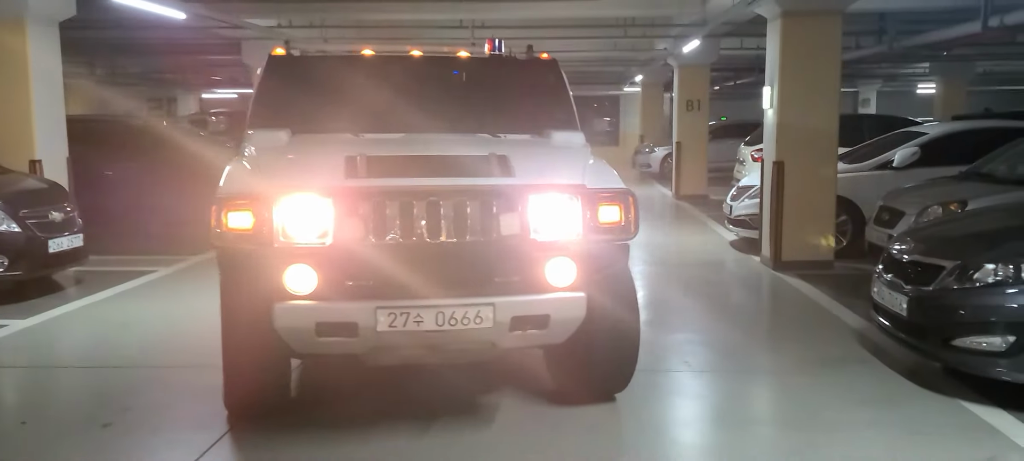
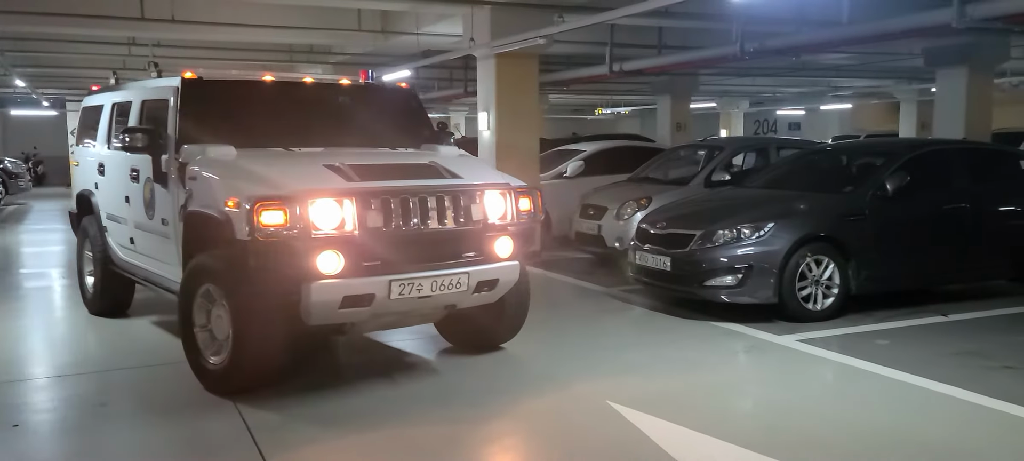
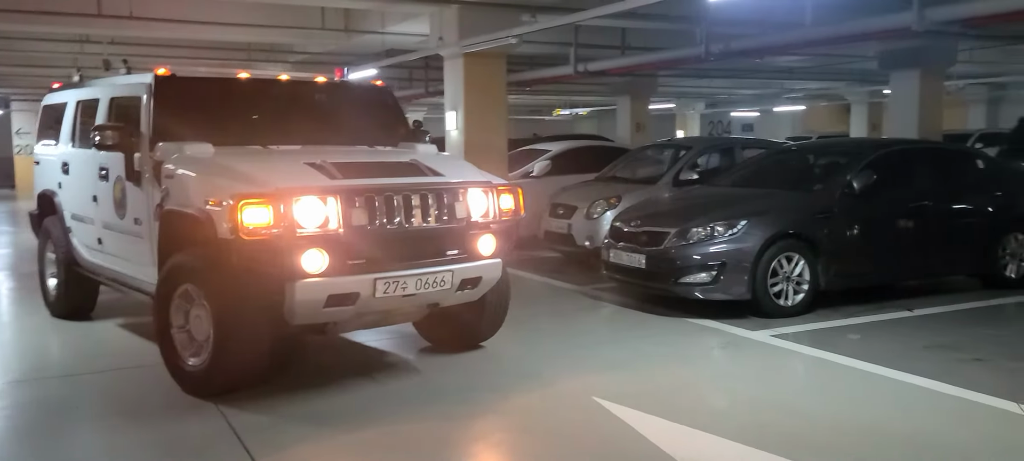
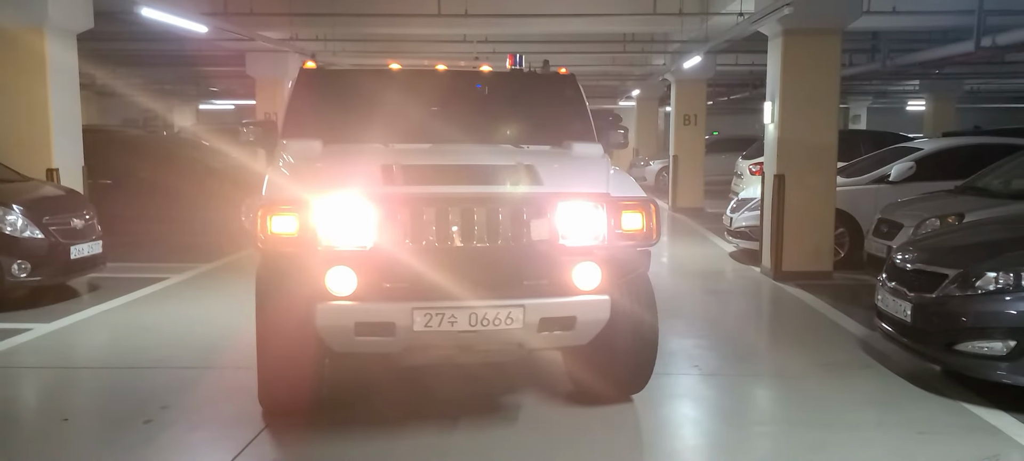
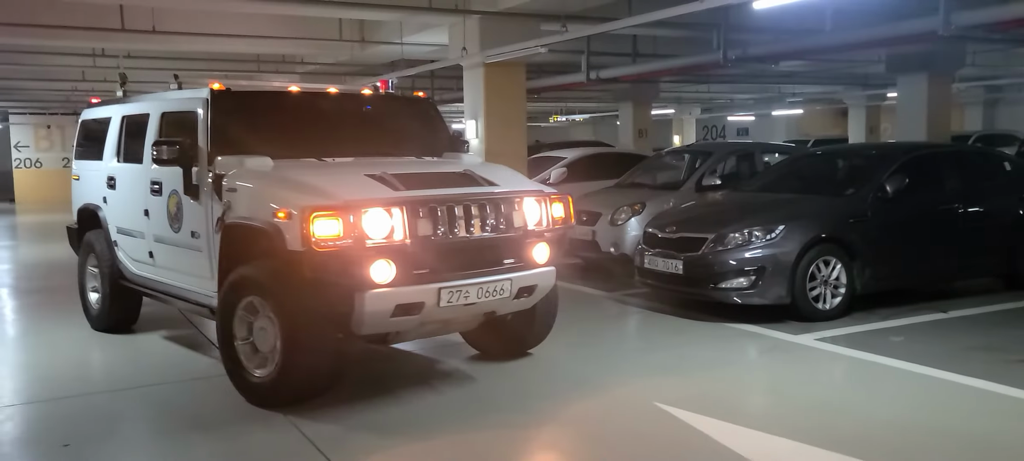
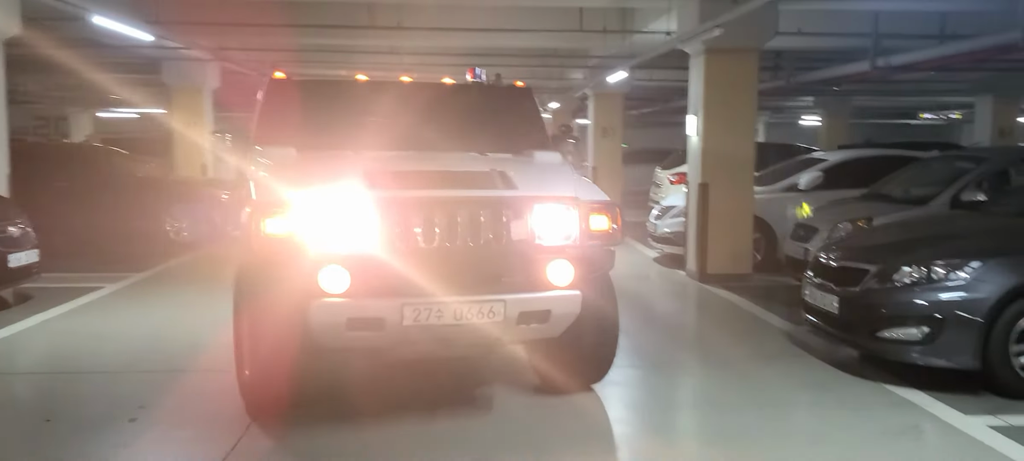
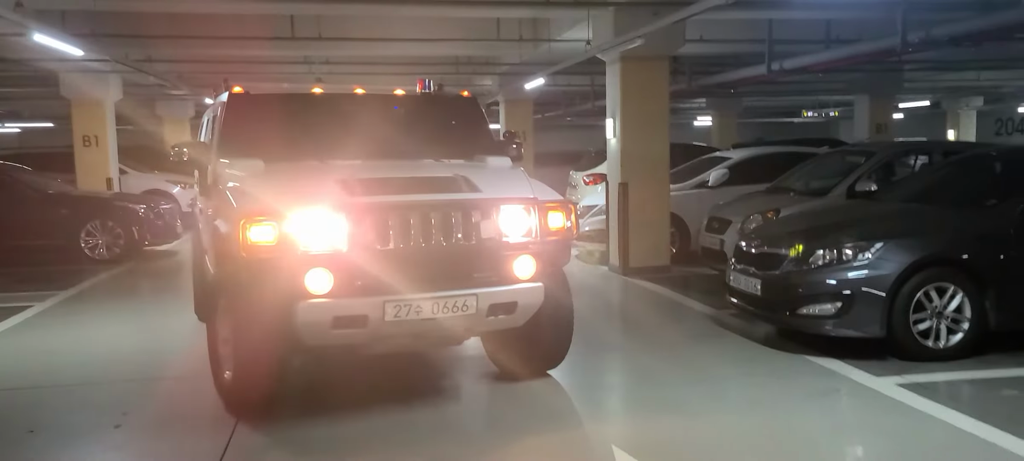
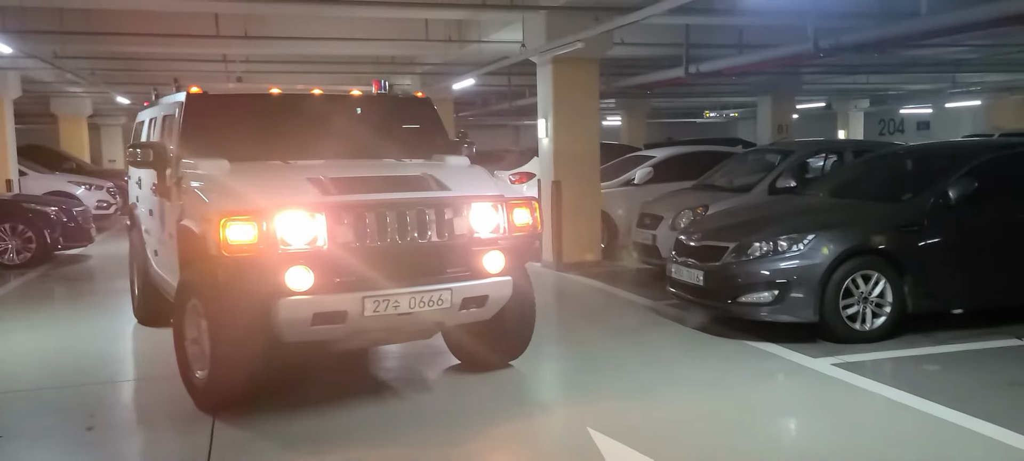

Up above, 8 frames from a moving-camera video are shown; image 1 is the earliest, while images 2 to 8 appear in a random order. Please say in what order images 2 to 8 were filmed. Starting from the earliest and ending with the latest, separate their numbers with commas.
4, 6, 7, 8, 2, 3, 5
